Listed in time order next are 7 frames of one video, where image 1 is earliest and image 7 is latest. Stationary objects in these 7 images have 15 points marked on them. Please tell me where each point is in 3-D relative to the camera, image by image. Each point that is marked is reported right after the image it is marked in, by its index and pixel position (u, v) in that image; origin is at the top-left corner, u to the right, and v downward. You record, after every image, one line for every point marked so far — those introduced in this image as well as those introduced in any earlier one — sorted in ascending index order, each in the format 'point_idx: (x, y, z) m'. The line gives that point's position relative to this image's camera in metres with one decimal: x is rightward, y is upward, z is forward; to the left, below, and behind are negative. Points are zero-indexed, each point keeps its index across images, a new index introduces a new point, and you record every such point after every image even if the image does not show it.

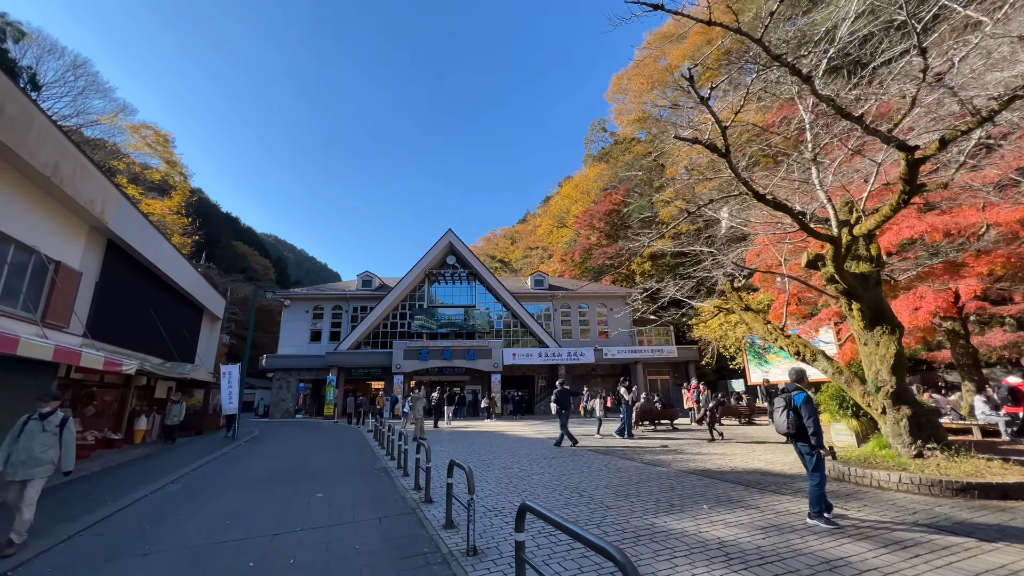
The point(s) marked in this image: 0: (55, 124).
0: (-8.9, +3.2, +8.4) m
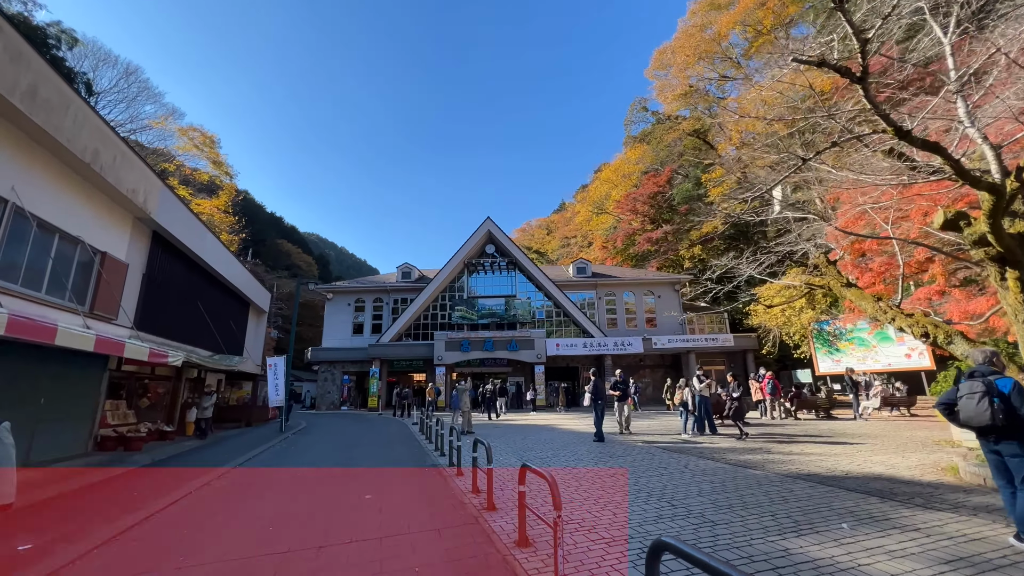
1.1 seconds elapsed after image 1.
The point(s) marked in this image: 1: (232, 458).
0: (-7.9, +3.4, +8.1) m
1: (-7.0, -4.2, +10.8) m
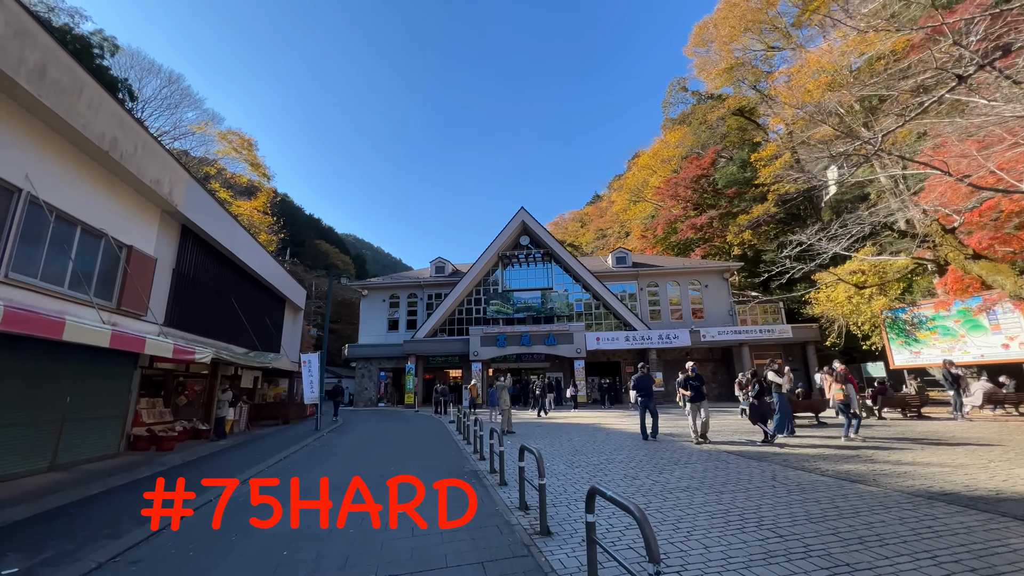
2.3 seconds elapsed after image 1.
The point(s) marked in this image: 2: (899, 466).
0: (-7.2, +3.5, +7.7) m
1: (-5.9, -4.1, +10.4) m
2: (+5.6, -2.6, +6.3) m
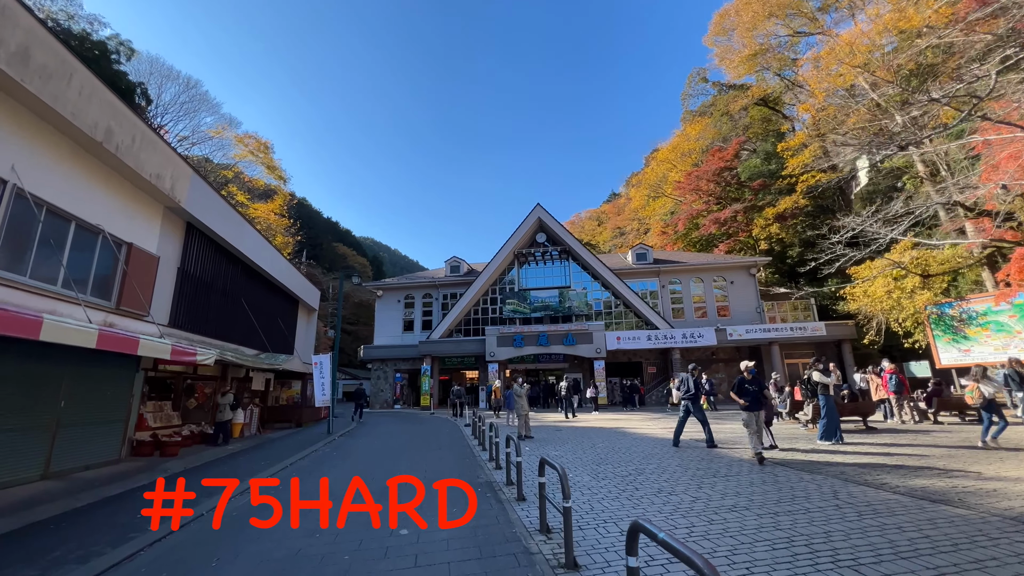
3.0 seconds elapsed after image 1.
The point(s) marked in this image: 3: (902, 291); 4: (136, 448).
0: (-6.9, +3.5, +7.3) m
1: (-5.5, -4.0, +9.9) m
2: (+5.8, -2.4, +5.4) m
3: (+17.3, -0.2, +19.2) m
4: (-7.9, -3.4, +9.1) m
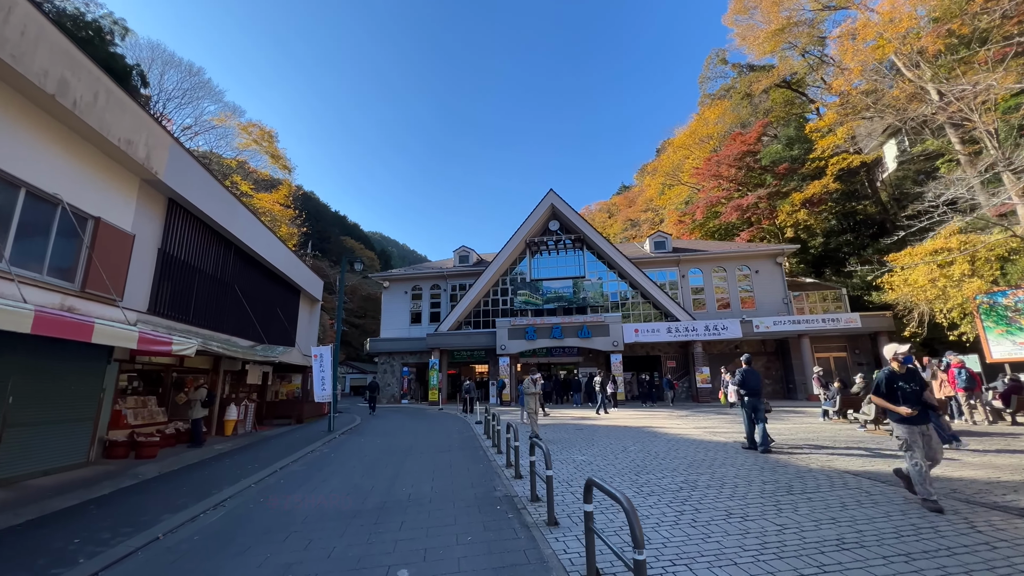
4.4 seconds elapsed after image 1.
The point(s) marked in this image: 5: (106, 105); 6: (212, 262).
0: (-6.6, +3.8, +6.2) m
1: (-5.1, -3.7, +8.9) m
2: (+6.1, -2.1, +4.1) m
3: (+17.9, +0.4, +17.7) m
4: (-7.5, -3.0, +8.1) m
5: (-6.9, +3.1, +7.3) m
6: (-8.0, +0.7, +11.6) m
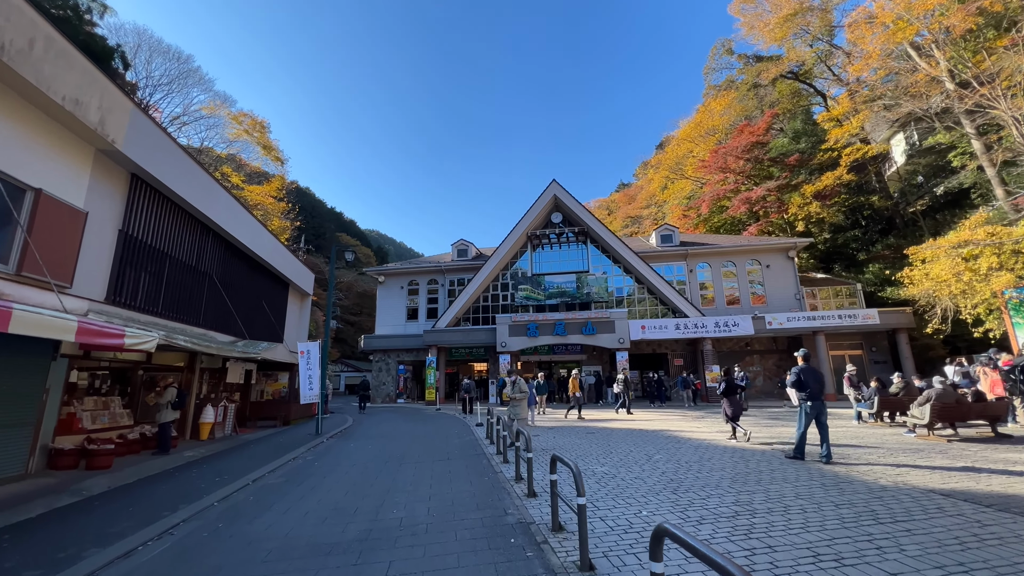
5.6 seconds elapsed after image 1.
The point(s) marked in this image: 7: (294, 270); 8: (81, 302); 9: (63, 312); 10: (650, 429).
0: (-6.5, +4.1, +5.1) m
1: (-5.0, -3.4, +7.8) m
2: (+6.3, -1.9, +3.1) m
3: (+18.0, +0.6, +16.8) m
4: (-7.4, -2.8, +7.0) m
5: (-6.7, +3.4, +6.2) m
6: (-7.9, +1.0, +10.5) m
7: (-8.4, +0.7, +16.6) m
8: (-7.3, -0.2, +7.4) m
9: (-7.1, -0.4, +6.9) m
10: (+3.7, -3.7, +11.5) m
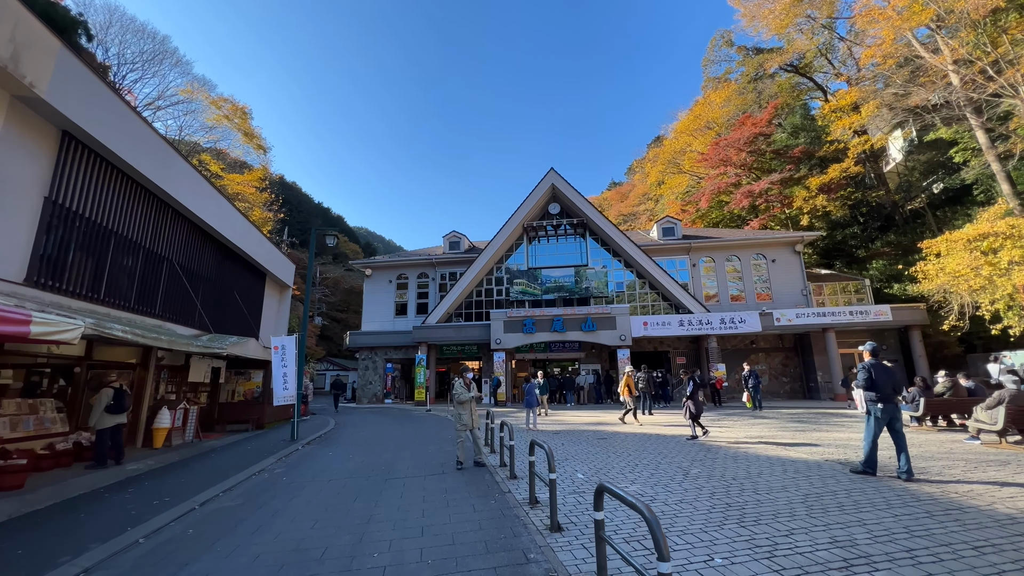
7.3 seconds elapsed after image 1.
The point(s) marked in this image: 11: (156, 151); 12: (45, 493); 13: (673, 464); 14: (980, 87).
0: (-6.2, +4.4, +3.7) m
1: (-4.9, -3.1, +6.5) m
2: (+6.5, -1.6, +2.0) m
3: (+17.9, +0.8, +16.0) m
4: (-7.2, -2.4, +5.6) m
5: (-6.5, +3.7, +4.8) m
6: (-7.8, +1.3, +9.0) m
7: (-8.5, +1.1, +15.2) m
8: (-7.2, +0.1, +6.0) m
9: (-7.0, 0.0, +5.5) m
10: (+3.7, -3.4, +10.3) m
11: (-7.3, +2.8, +8.9) m
12: (-6.3, -2.8, +5.8) m
13: (+2.4, -2.7, +6.6) m
14: (+18.8, +8.1, +17.5) m
